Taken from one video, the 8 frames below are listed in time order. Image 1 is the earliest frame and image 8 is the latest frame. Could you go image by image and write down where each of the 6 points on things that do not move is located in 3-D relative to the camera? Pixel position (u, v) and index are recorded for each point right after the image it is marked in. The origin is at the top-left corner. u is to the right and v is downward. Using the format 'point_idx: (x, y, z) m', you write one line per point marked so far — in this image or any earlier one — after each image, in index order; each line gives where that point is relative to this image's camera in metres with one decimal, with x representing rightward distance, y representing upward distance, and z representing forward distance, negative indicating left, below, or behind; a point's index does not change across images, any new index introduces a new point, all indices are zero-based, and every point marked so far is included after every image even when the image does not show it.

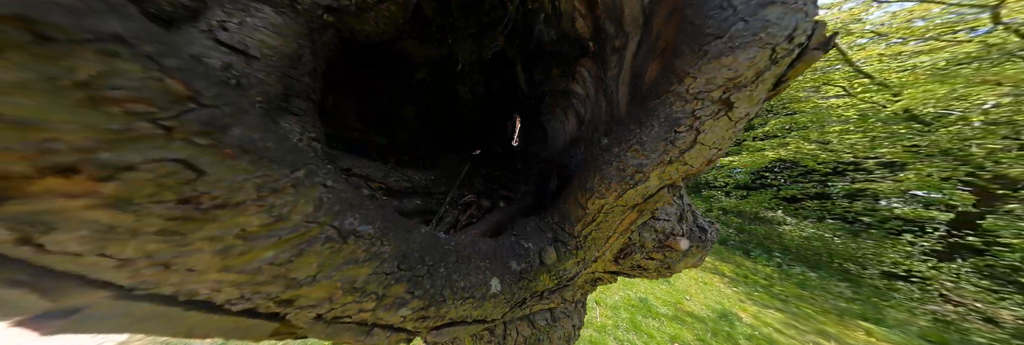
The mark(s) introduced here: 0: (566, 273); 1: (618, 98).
0: (+0.7, -1.2, +2.4) m
1: (+1.8, +1.2, +3.4) m
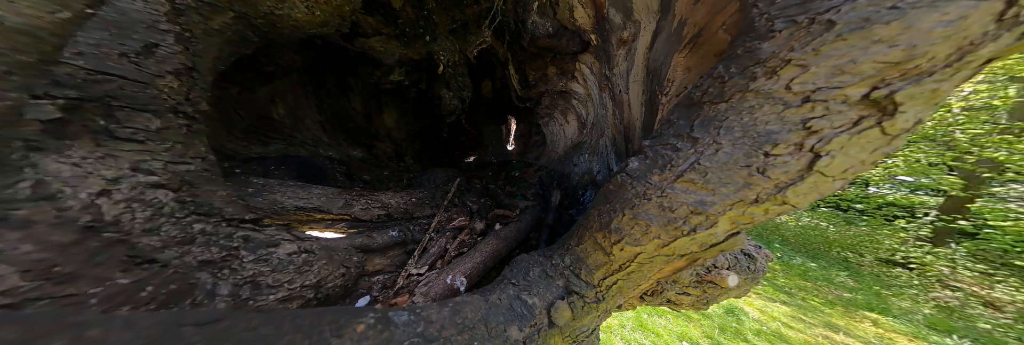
0: (+0.7, -1.5, +1.9) m
1: (+1.7, +1.0, +2.8) m
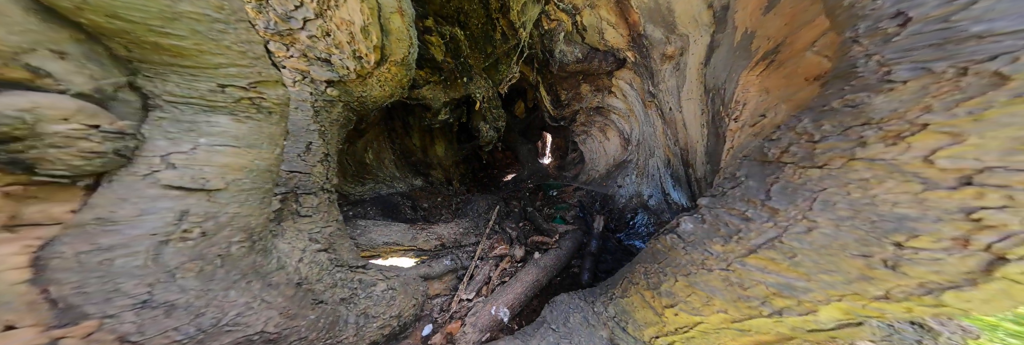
0: (+1.0, -1.8, +1.7) m
1: (+2.1, +0.7, +2.5) m
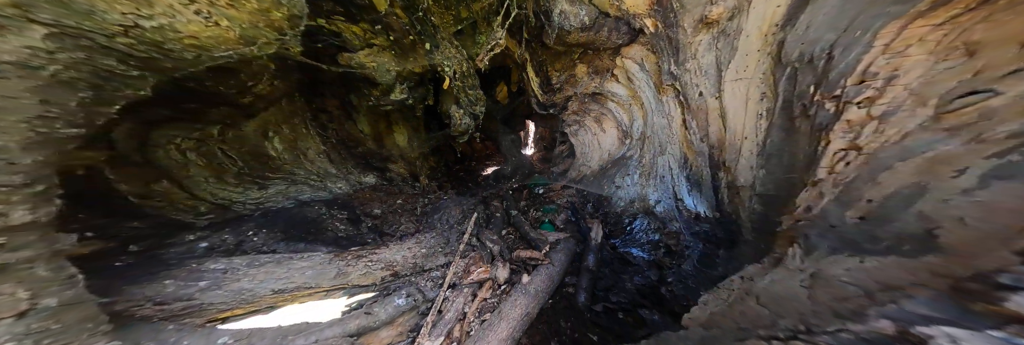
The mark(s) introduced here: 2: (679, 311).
0: (+1.0, -1.9, +1.1) m
1: (+2.0, +0.7, +1.8) m
2: (+2.0, -1.6, +2.4) m
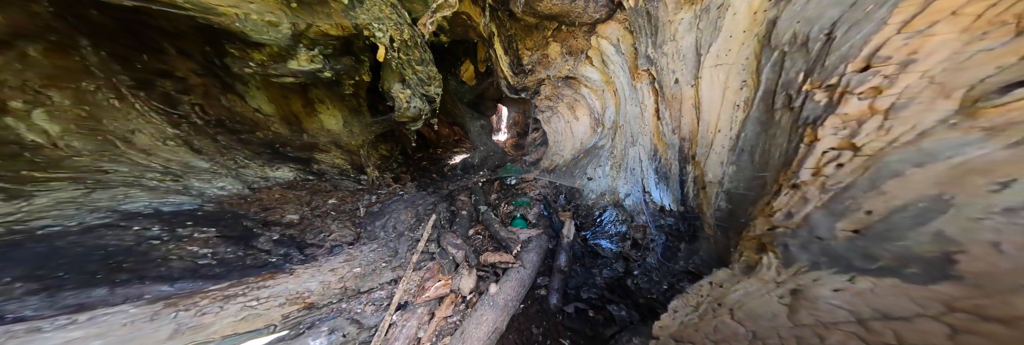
0: (+0.7, -1.9, +0.9) m
1: (+1.6, +0.7, +1.7) m
2: (+1.6, -1.6, +2.4) m
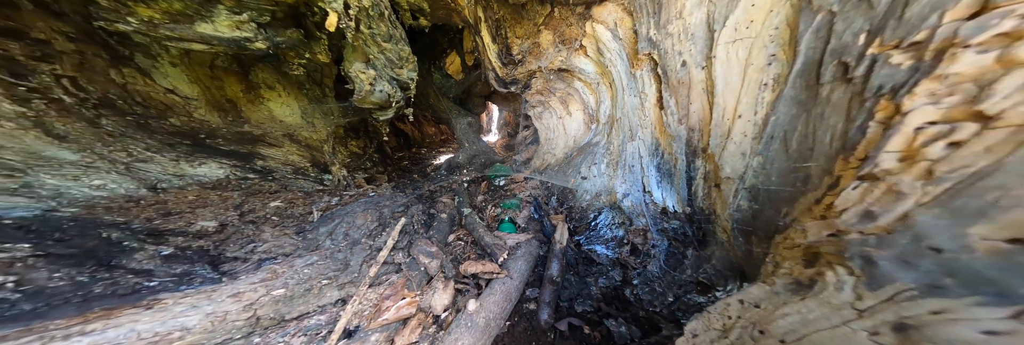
0: (+0.6, -1.8, +0.6) m
1: (+1.5, +0.7, +1.4) m
2: (+1.4, -1.5, +2.1) m
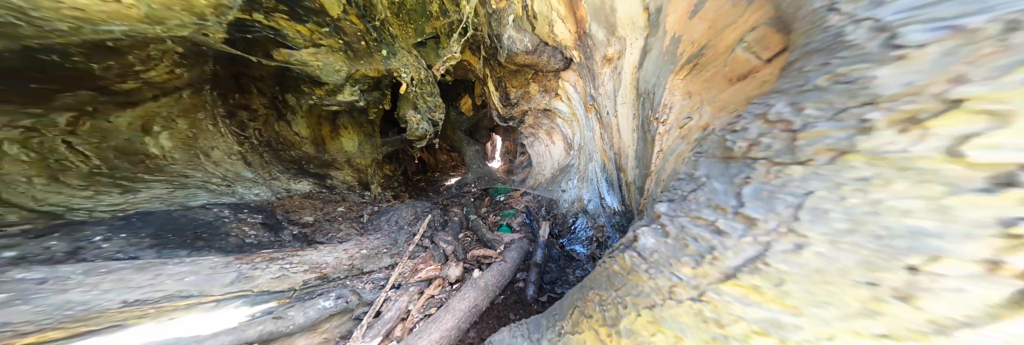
0: (+0.5, -1.8, +1.4) m
1: (+1.3, +0.7, +2.5) m
2: (+1.3, -1.7, +2.9) m
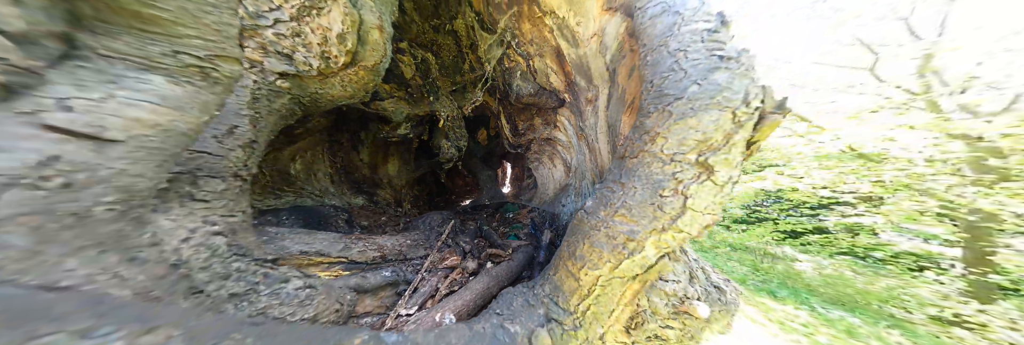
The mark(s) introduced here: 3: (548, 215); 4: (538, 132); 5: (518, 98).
0: (+0.5, -1.8, +1.9) m
1: (+1.4, +0.5, +3.4) m
2: (+1.4, -1.9, +3.4) m
3: (+1.0, -1.2, +5.5) m
4: (+0.6, +1.1, +5.7) m
5: (0.0, +1.6, +4.6) m
